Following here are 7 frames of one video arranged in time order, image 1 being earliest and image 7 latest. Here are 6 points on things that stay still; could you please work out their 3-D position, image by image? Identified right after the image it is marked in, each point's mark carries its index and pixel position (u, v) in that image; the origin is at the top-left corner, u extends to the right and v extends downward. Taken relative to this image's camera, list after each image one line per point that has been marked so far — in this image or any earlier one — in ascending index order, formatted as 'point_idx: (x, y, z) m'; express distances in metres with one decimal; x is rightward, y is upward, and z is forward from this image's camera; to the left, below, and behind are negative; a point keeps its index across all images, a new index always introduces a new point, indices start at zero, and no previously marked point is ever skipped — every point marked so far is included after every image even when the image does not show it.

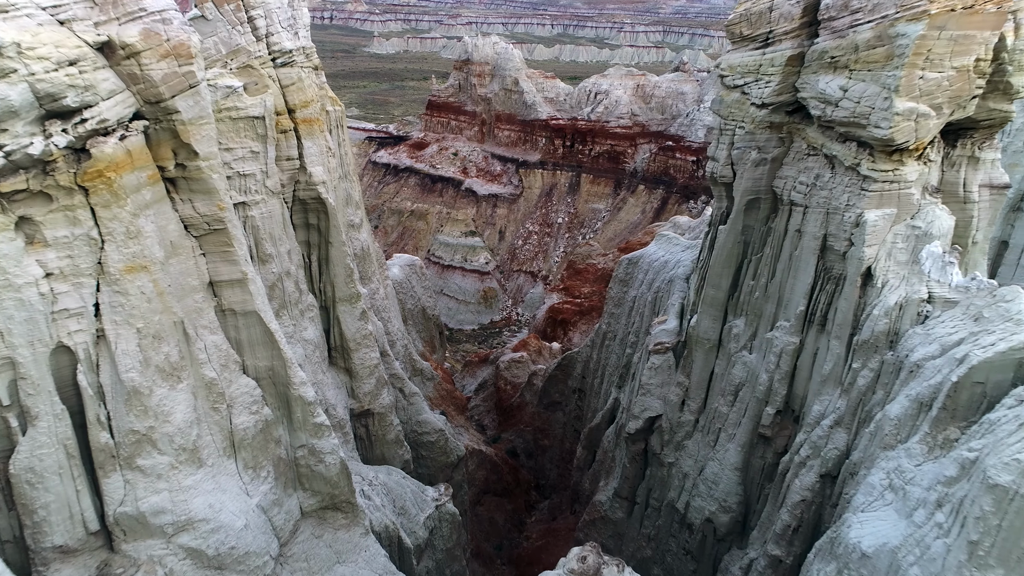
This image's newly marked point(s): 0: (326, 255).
0: (-3.1, +0.5, +11.9) m
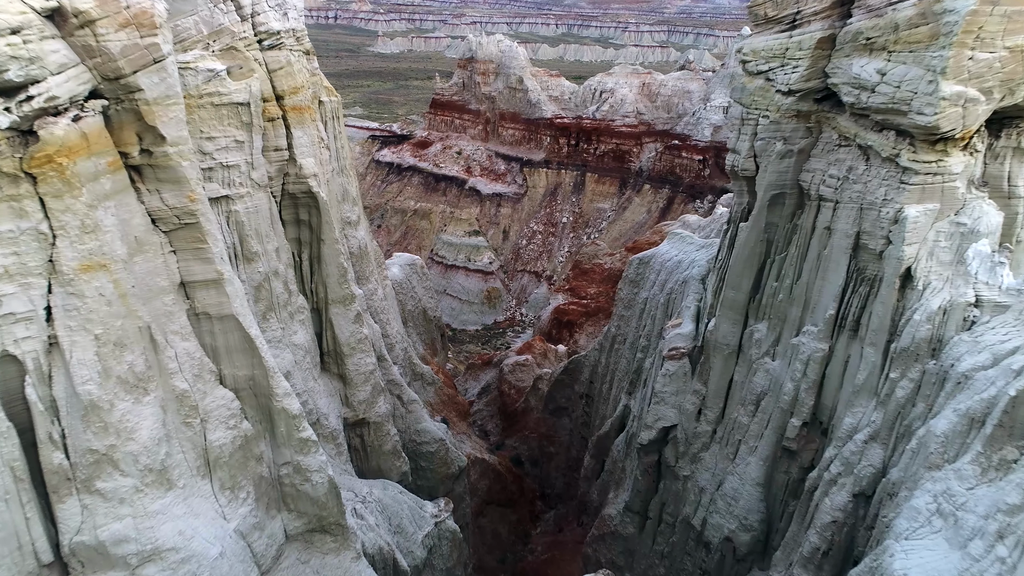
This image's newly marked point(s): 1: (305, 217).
0: (-3.0, +0.5, +11.1) m
1: (-3.1, +1.1, +10.9) m
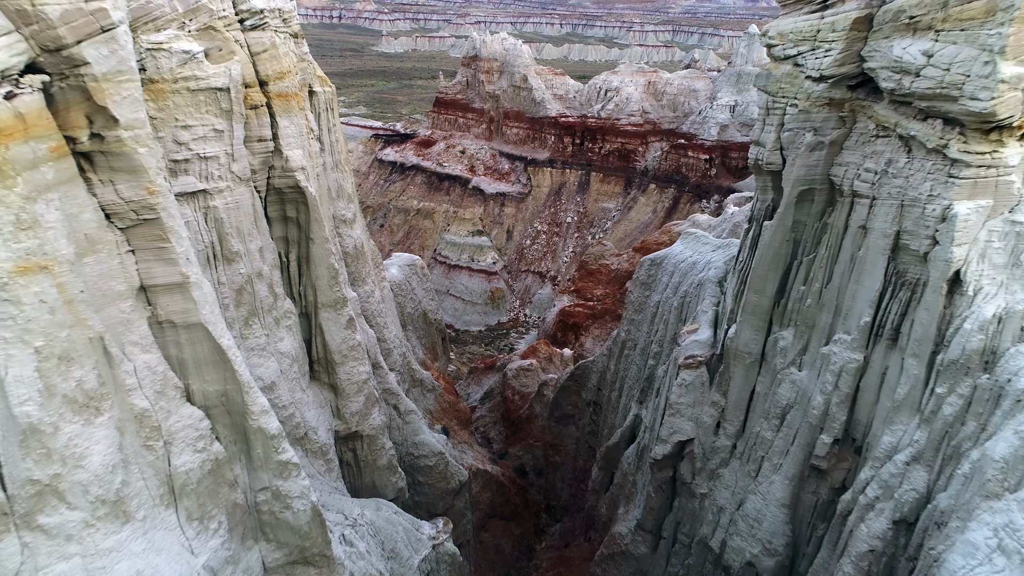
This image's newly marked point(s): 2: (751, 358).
0: (-2.9, +0.5, +10.3) m
1: (-3.1, +1.0, +10.1) m
2: (+3.6, -1.0, +10.9) m
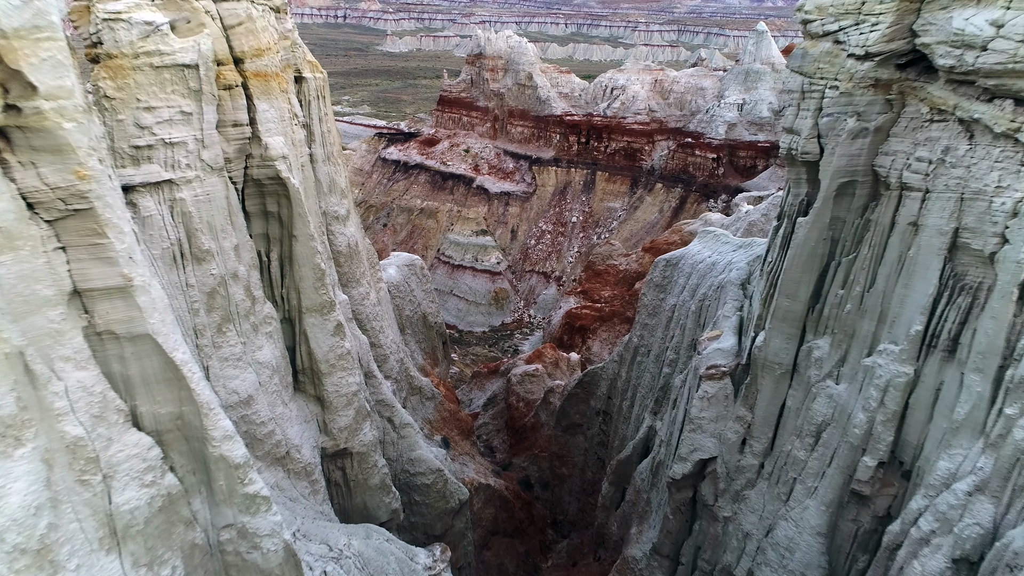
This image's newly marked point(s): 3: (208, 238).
0: (-2.8, +0.4, +9.3) m
1: (-3.0, +1.0, +9.1) m
2: (+3.6, -1.1, +9.8) m
3: (-3.3, +0.6, +8.0) m
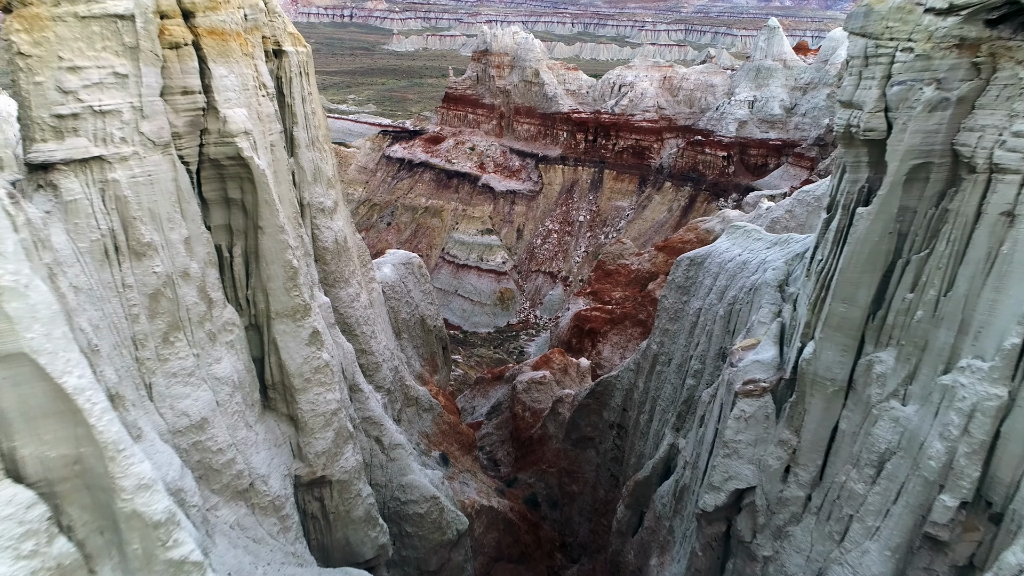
0: (-2.8, +0.4, +7.9) m
1: (-2.9, +1.0, +7.7) m
2: (+3.7, -1.1, +8.4) m
3: (-3.3, +0.5, +6.6) m
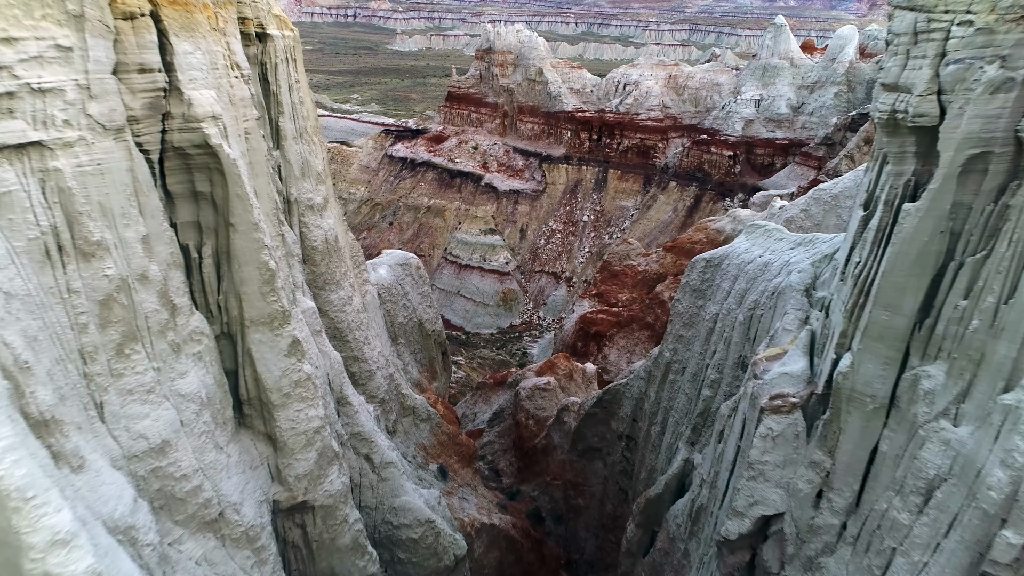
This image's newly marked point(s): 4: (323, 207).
0: (-2.7, +0.4, +7.0) m
1: (-2.9, +0.9, +6.8) m
2: (+3.7, -1.2, +7.5) m
3: (-3.3, +0.5, +5.8) m
4: (-3.0, +1.4, +11.5) m
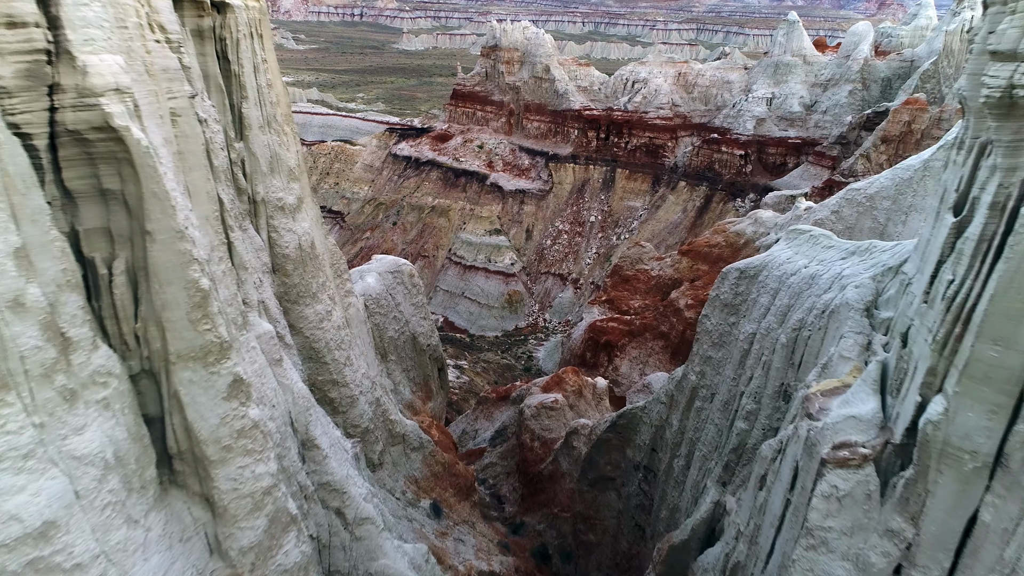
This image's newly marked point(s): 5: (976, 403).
0: (-2.7, +0.2, +5.4) m
1: (-2.9, +0.7, +5.3) m
2: (+3.8, -1.4, +5.9) m
3: (-3.3, +0.3, +4.2) m
4: (-2.9, +1.2, +9.9) m
5: (+3.7, -0.9, +5.8) m
